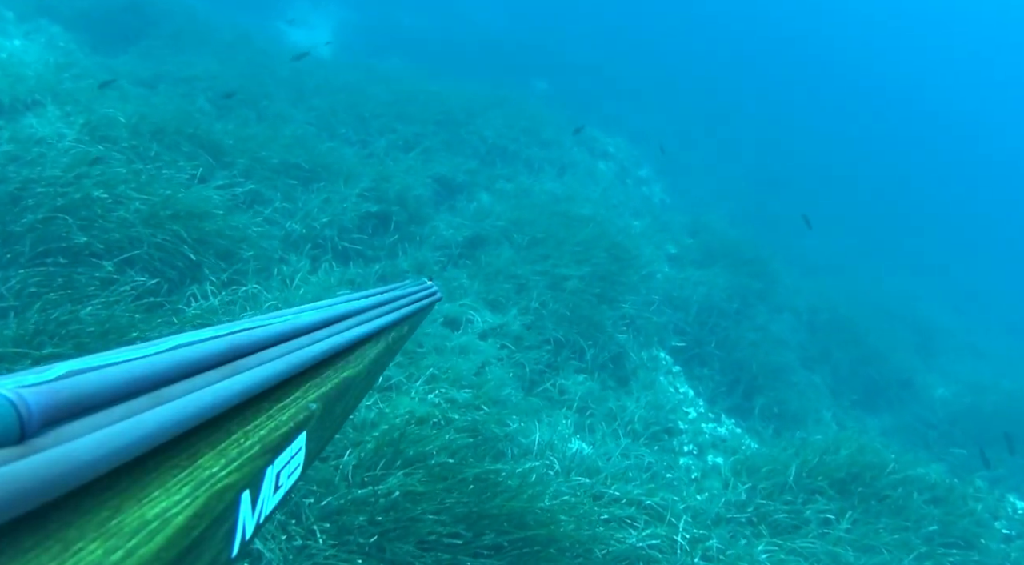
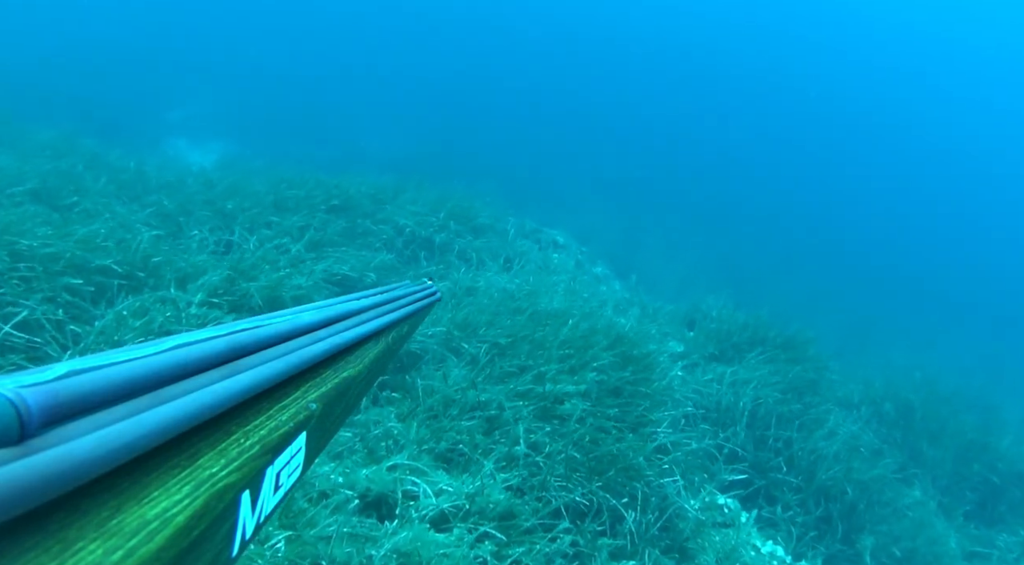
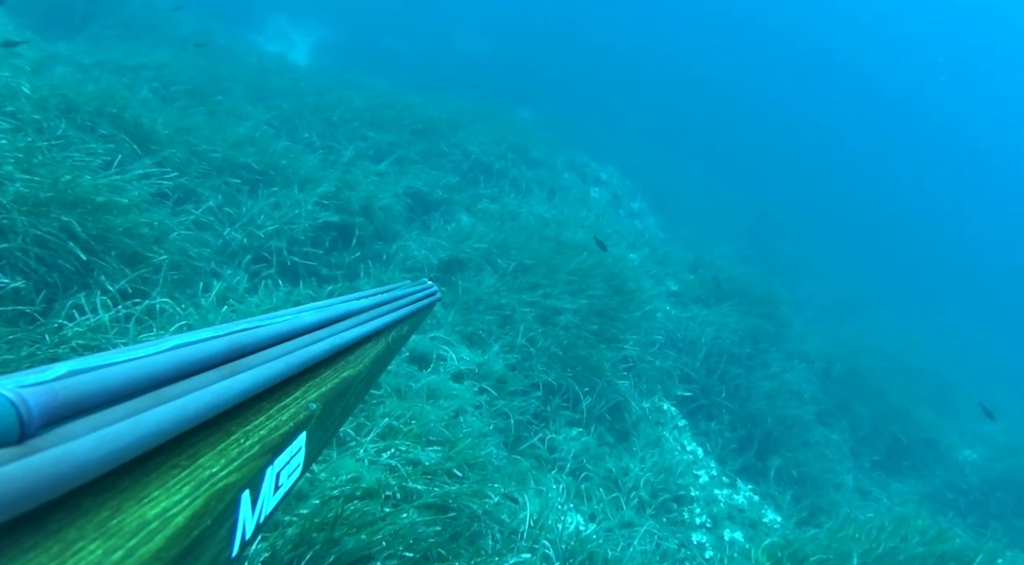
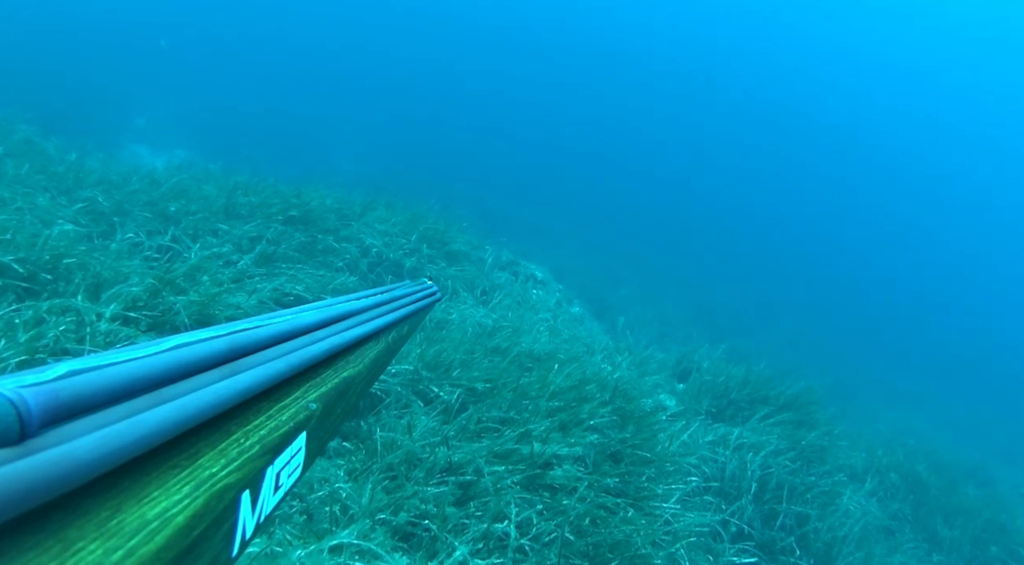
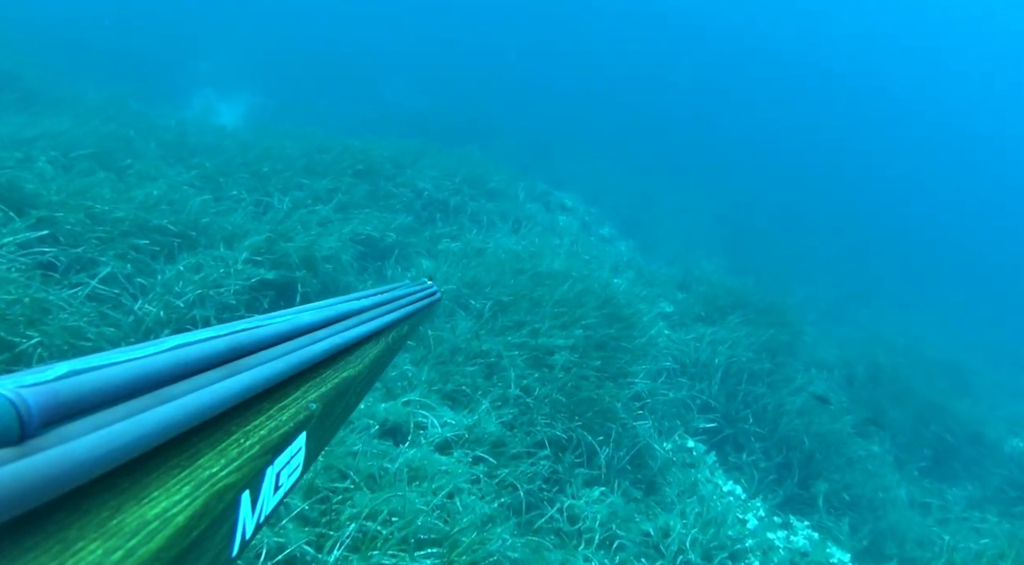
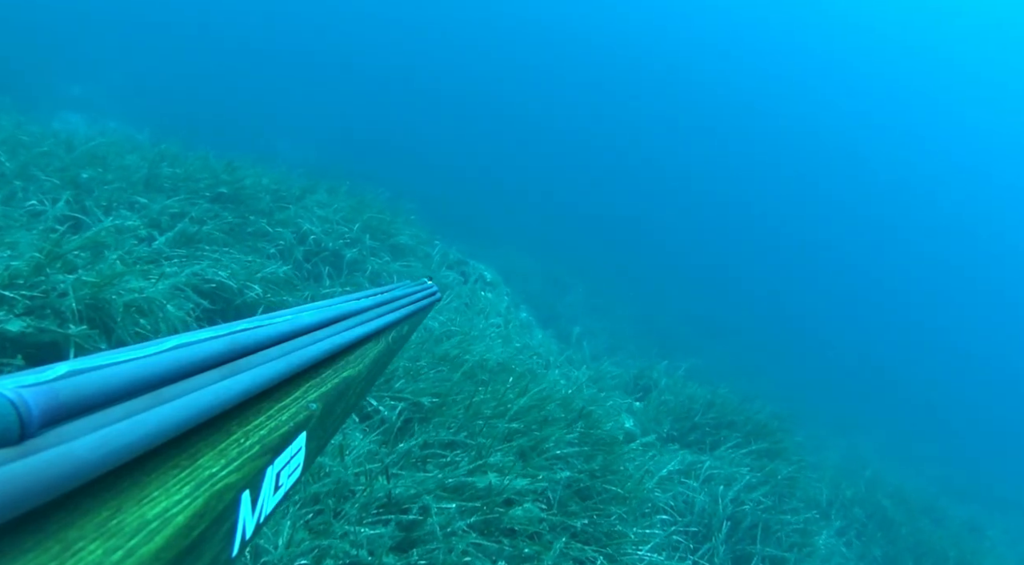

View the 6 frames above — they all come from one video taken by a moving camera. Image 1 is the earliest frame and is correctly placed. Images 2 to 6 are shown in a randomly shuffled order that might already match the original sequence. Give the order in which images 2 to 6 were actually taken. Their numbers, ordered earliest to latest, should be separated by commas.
3, 5, 2, 4, 6
